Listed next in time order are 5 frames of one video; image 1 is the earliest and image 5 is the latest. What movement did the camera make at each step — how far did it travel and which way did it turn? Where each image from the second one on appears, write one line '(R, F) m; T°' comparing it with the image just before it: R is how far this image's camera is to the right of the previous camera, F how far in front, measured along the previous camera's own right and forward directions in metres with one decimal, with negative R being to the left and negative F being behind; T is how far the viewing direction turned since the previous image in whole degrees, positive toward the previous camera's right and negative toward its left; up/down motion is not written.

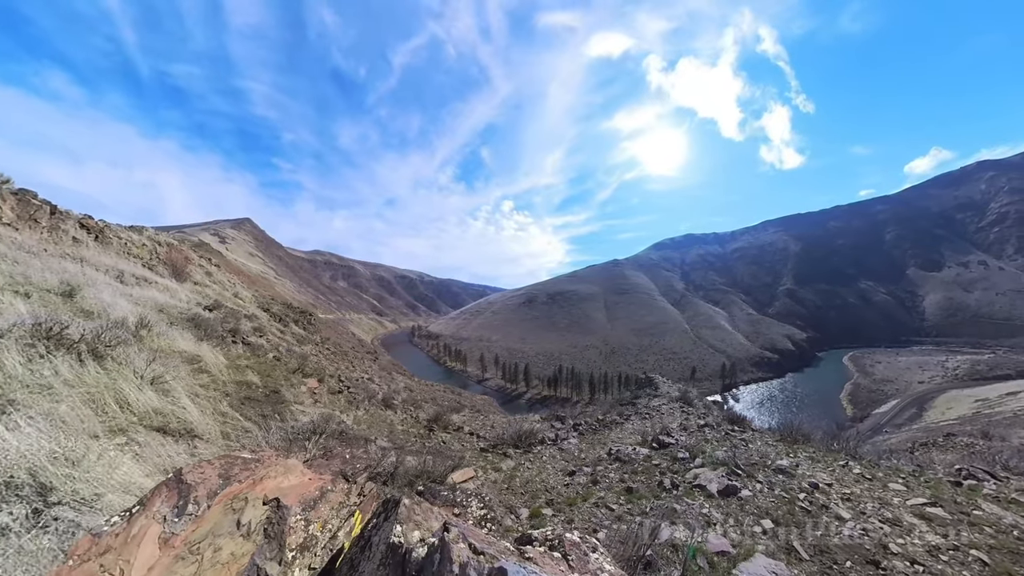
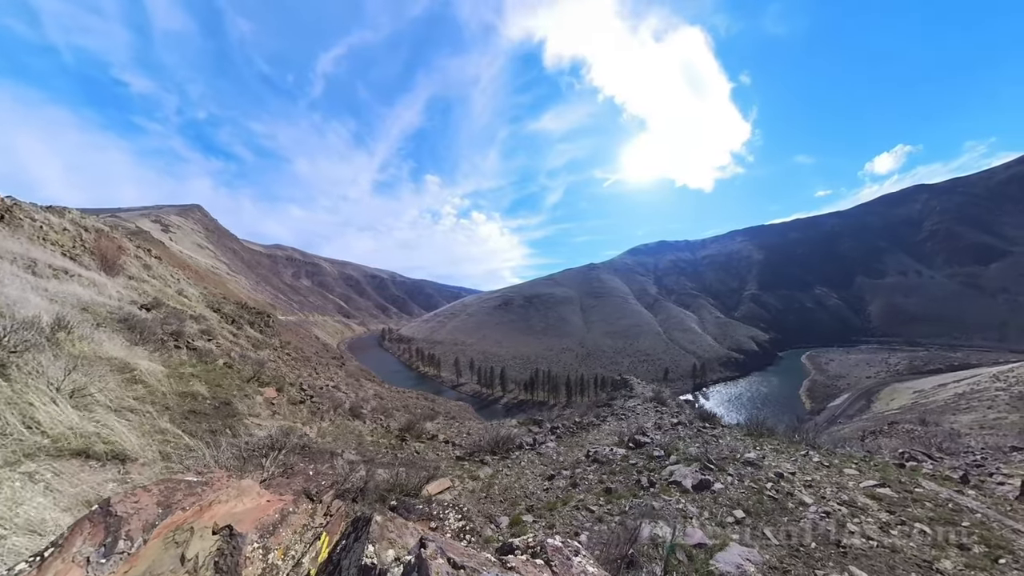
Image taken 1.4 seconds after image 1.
(-0.7, +0.2) m; +8°
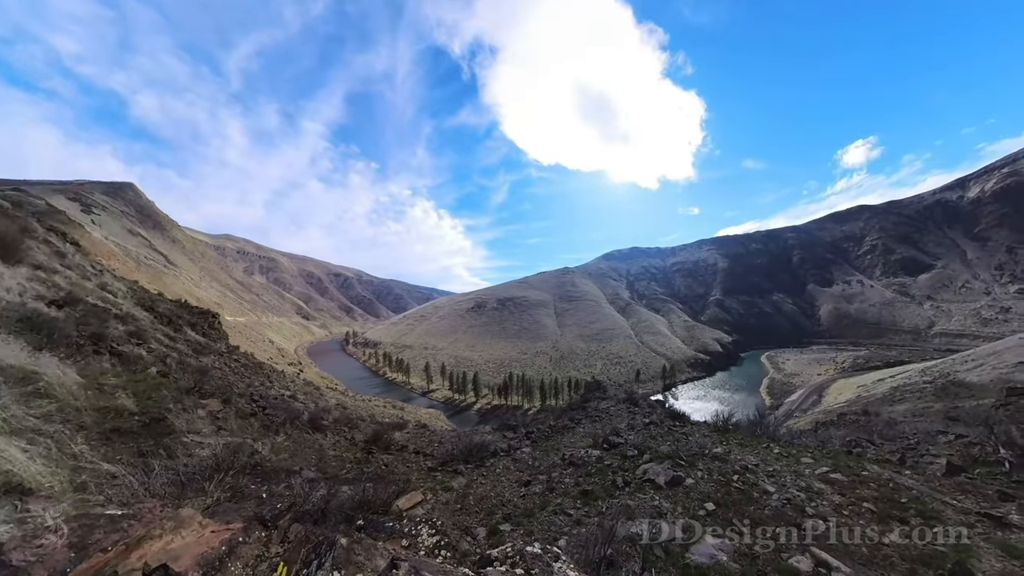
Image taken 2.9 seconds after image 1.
(-0.7, +0.2) m; +8°
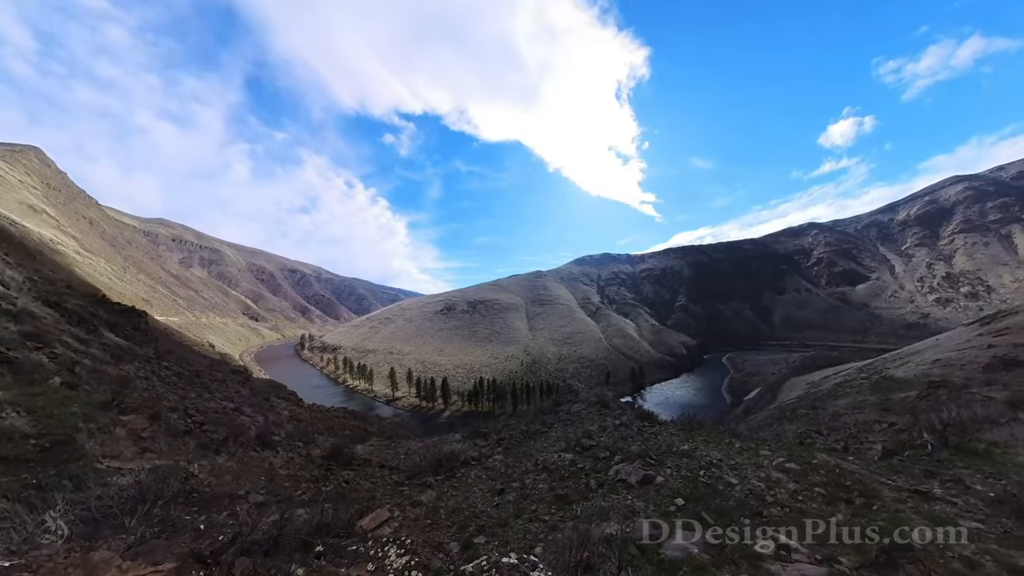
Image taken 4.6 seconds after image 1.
(-0.7, +0.2) m; +9°
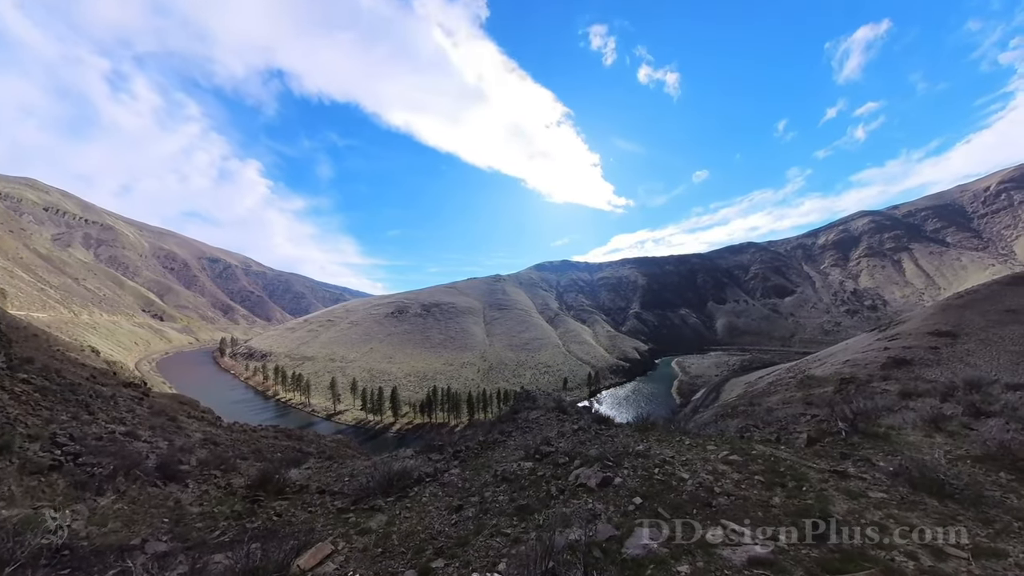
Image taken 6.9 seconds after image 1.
(-0.8, +0.3) m; +12°
